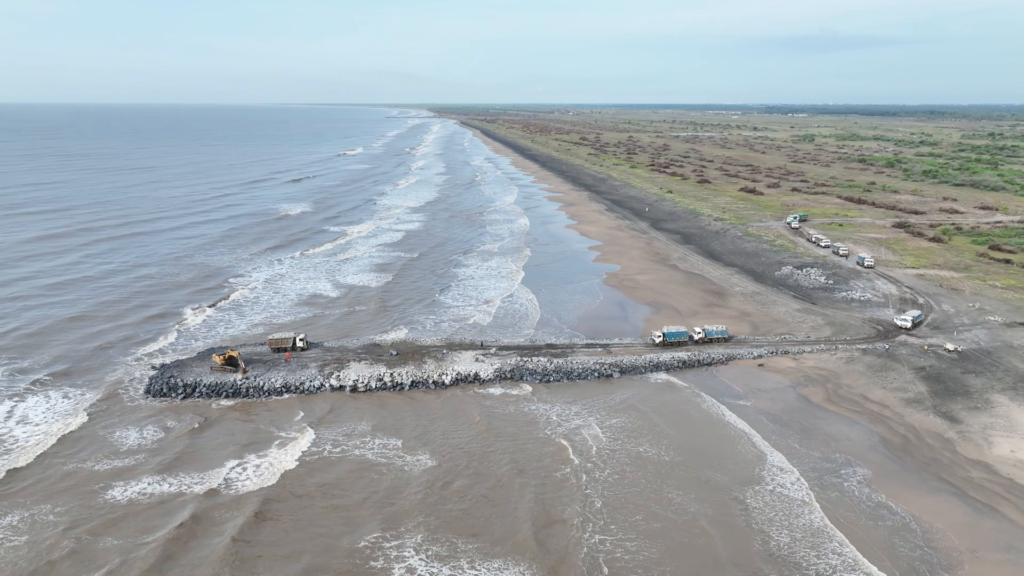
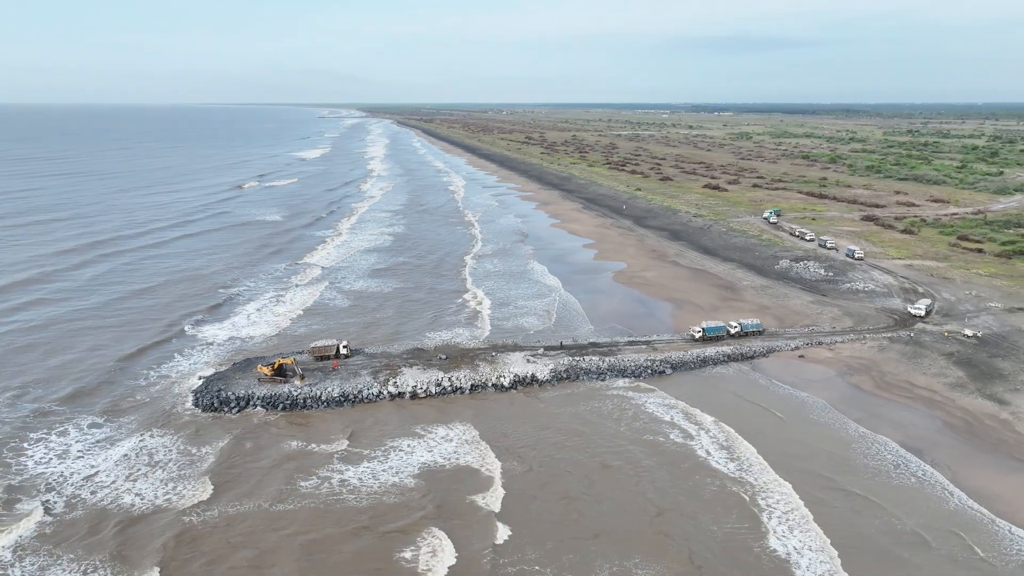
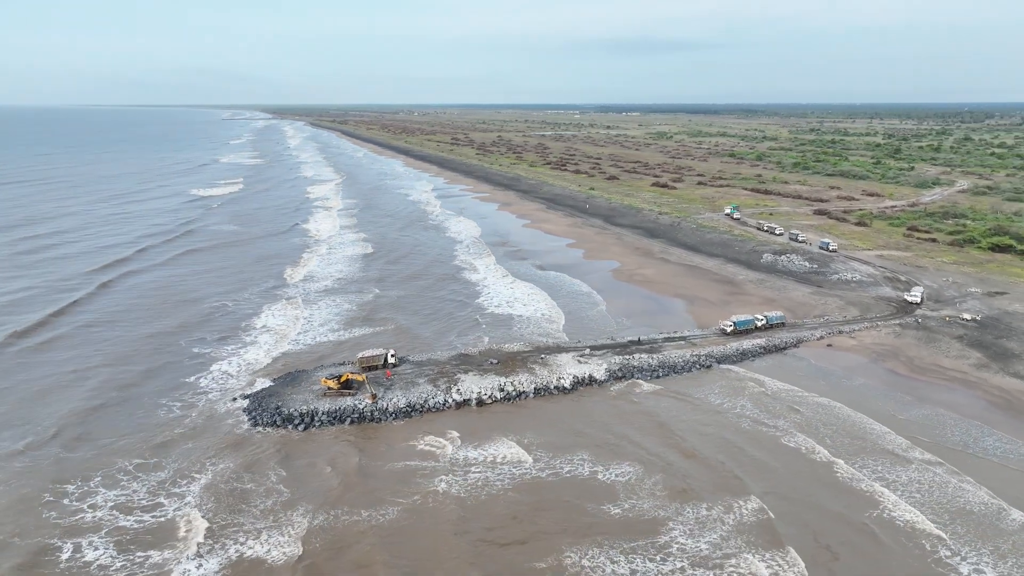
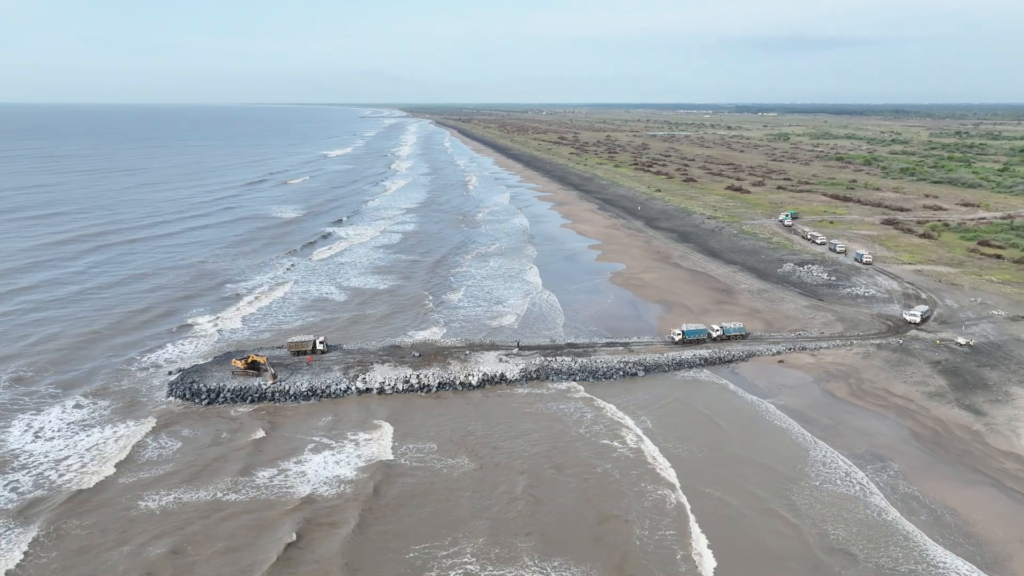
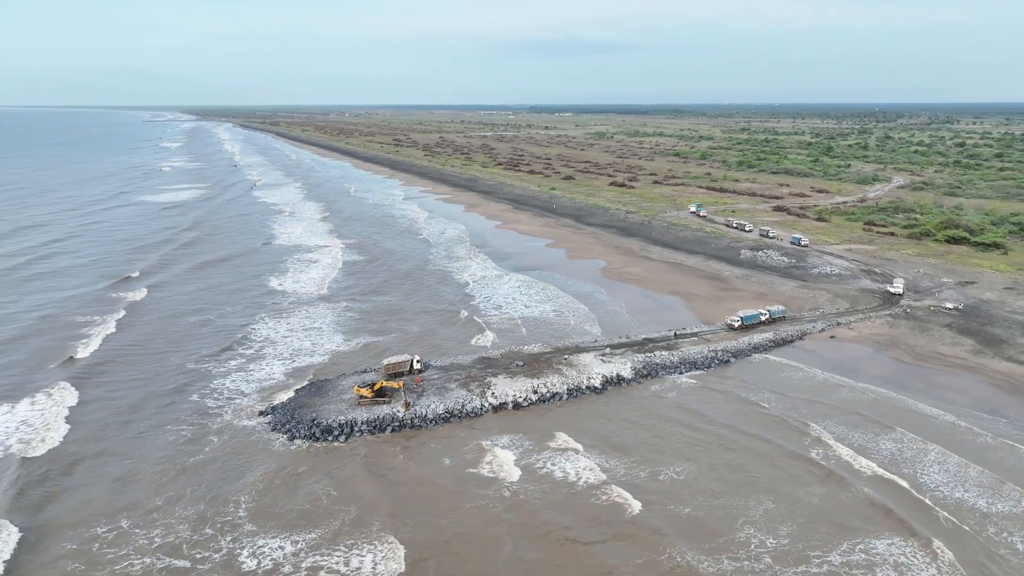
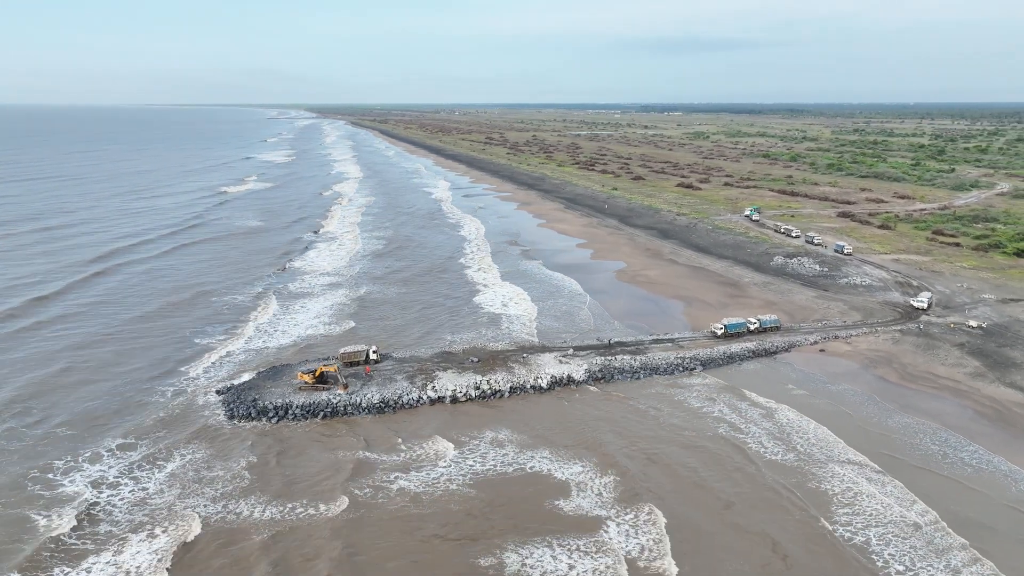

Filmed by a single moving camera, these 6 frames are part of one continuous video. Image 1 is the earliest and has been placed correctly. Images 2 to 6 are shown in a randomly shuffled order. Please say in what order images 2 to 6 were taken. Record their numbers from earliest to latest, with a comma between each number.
4, 2, 6, 3, 5
